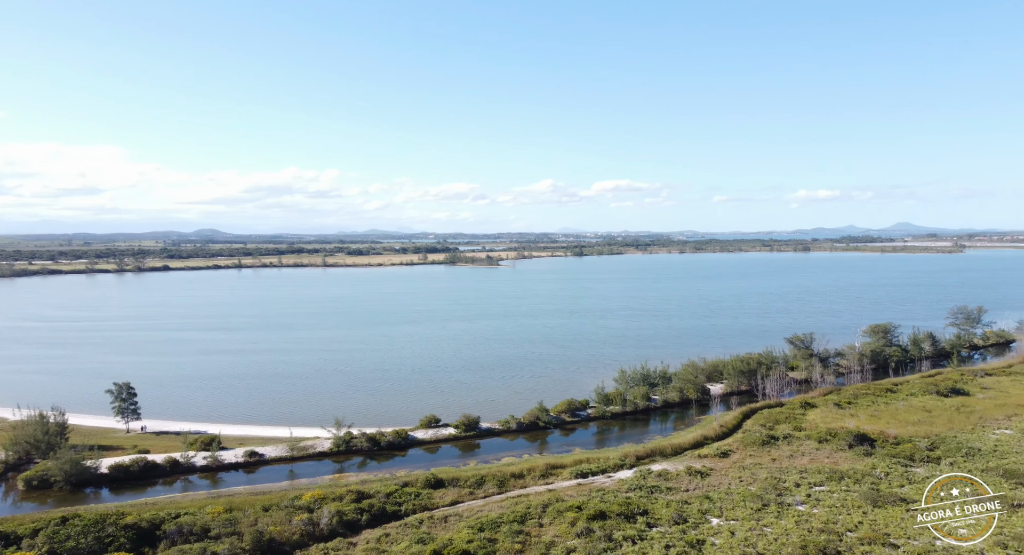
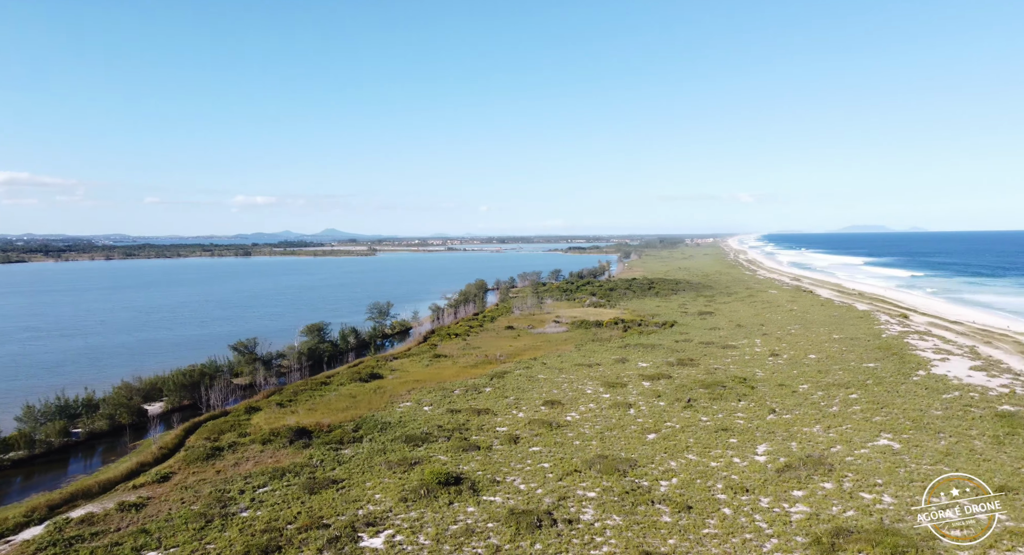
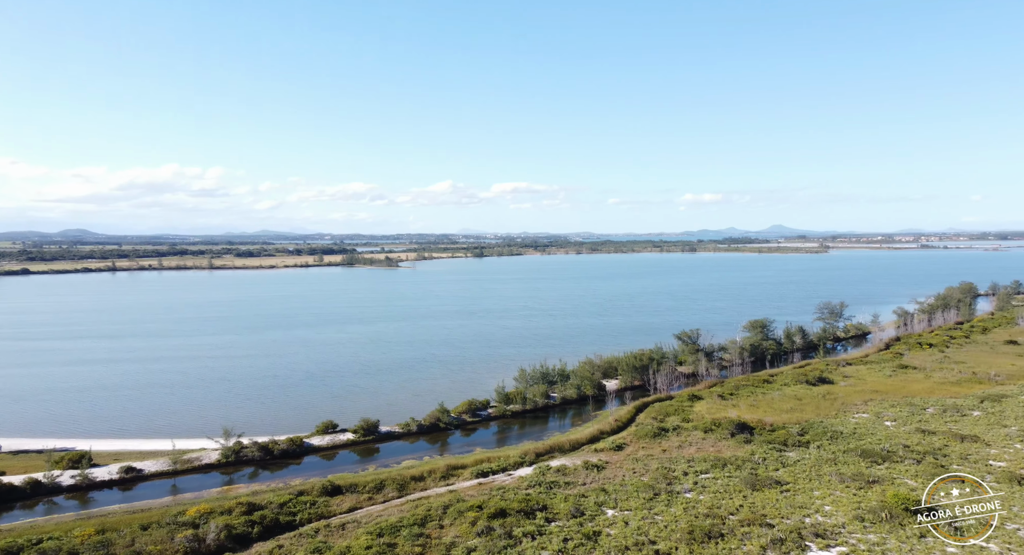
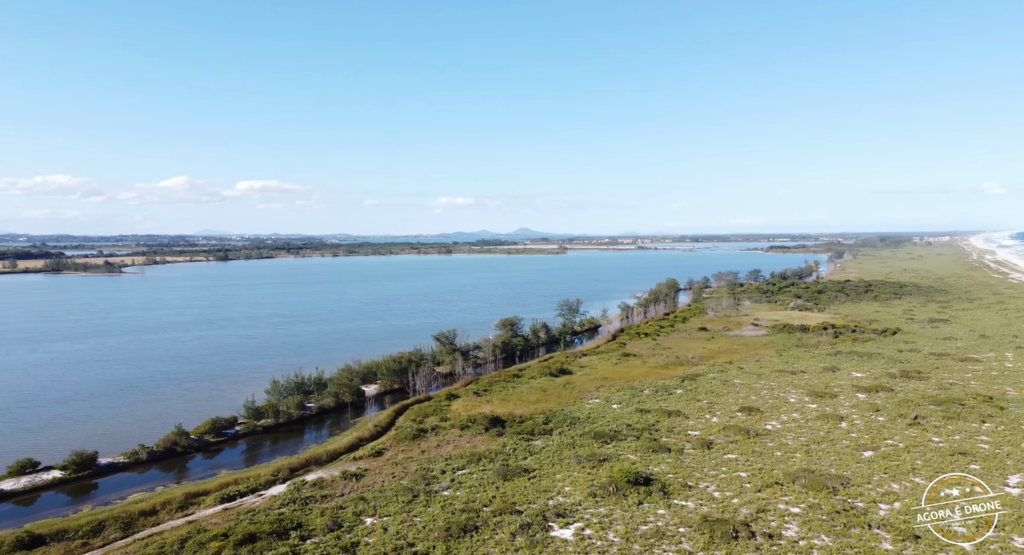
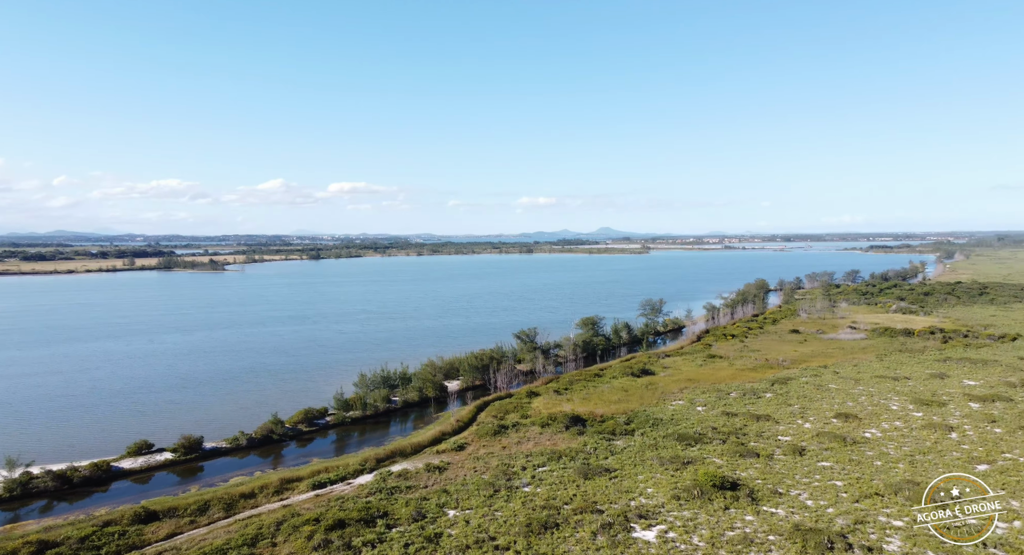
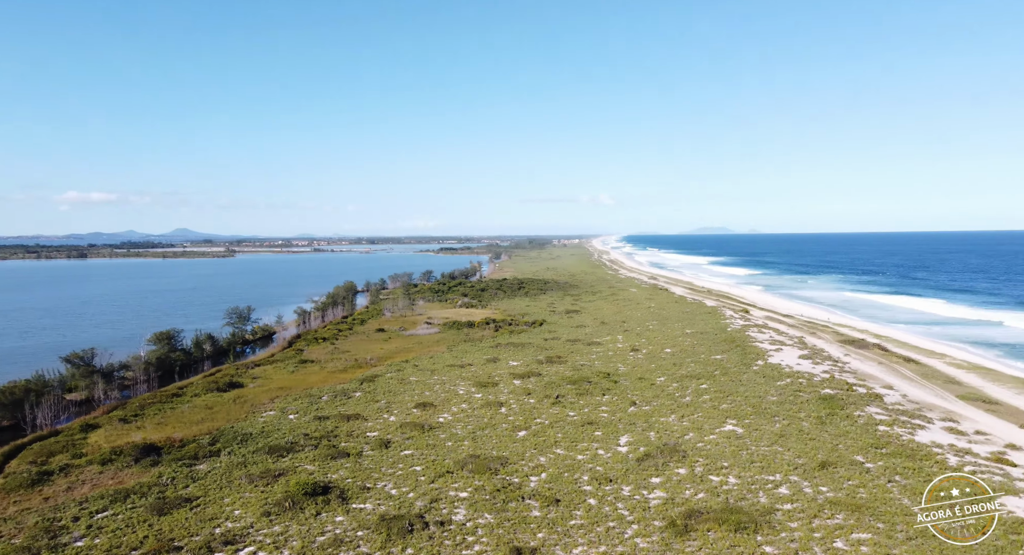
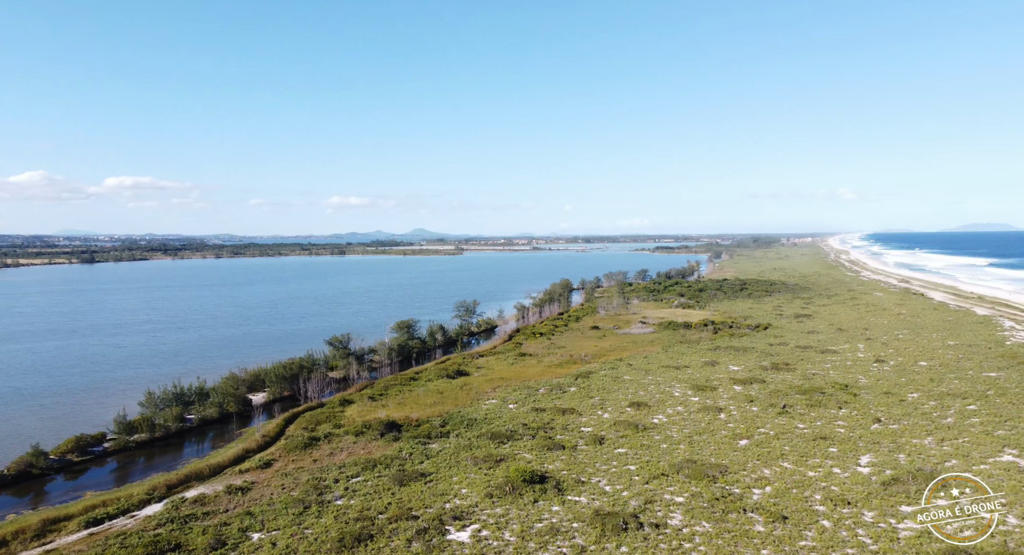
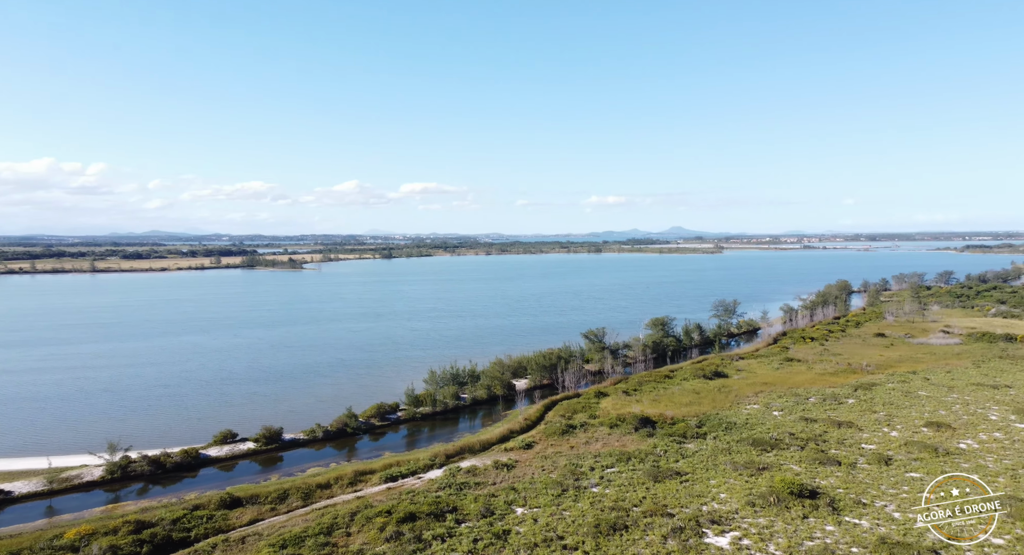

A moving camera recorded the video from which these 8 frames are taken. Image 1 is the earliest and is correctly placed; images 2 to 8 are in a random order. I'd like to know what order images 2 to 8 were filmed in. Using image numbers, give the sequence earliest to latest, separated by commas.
3, 8, 5, 4, 7, 2, 6
